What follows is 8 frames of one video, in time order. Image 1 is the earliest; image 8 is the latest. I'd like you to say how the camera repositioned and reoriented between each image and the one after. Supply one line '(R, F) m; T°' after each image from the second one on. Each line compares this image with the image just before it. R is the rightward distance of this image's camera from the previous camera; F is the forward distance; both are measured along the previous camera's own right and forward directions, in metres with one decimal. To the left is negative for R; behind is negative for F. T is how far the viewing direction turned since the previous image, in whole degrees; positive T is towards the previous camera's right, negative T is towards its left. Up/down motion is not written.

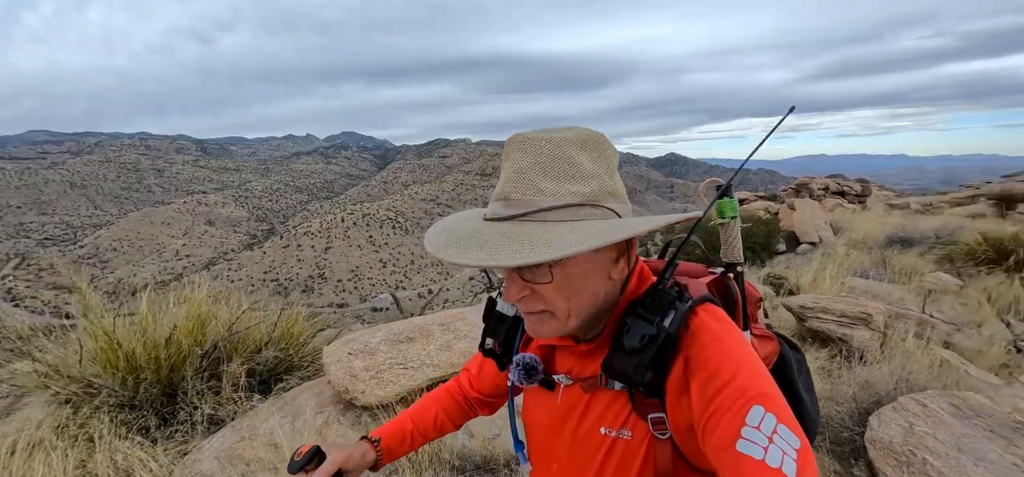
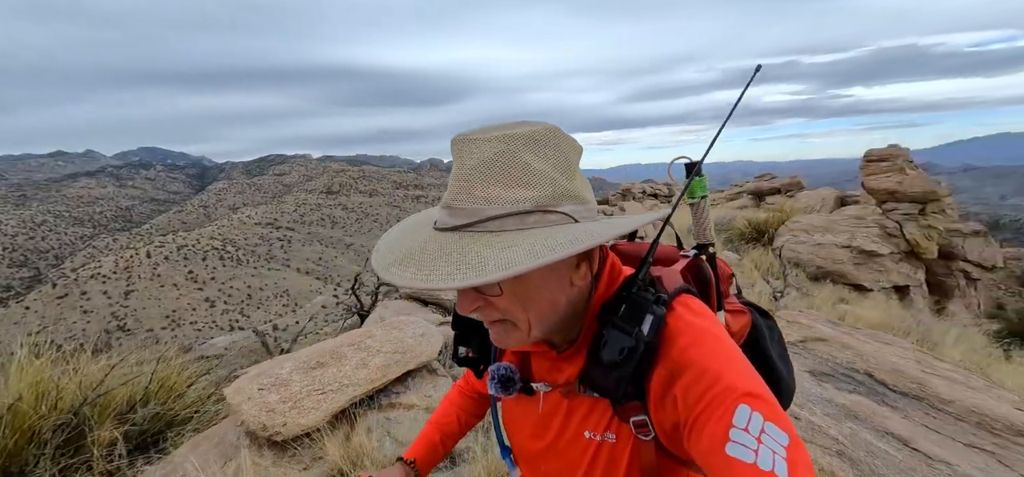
(-0.4, -0.4) m; +19°
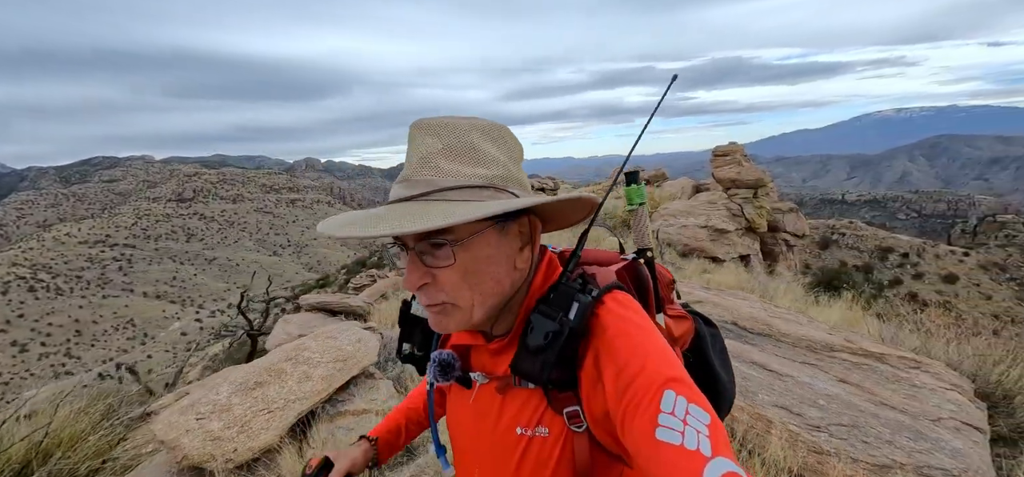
(-0.4, -0.3) m; +14°
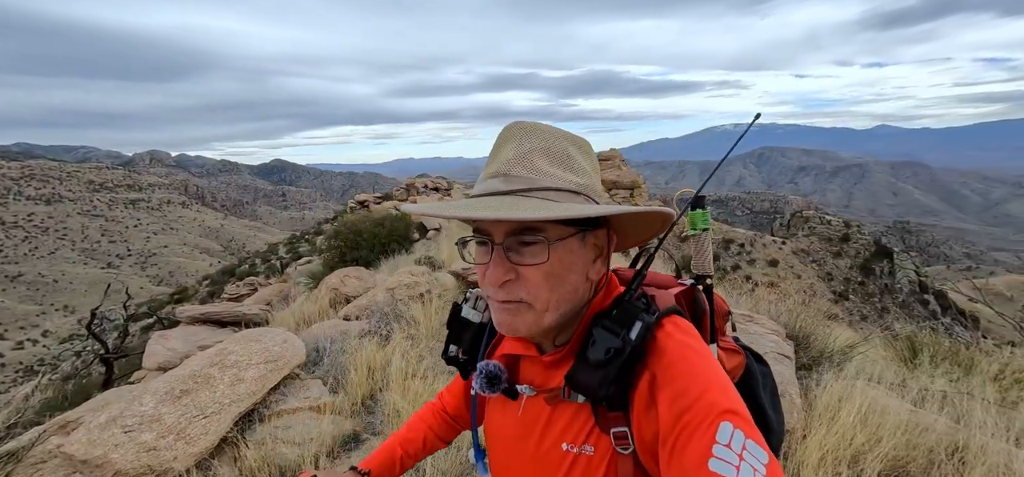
(-0.3, -0.3) m; +14°
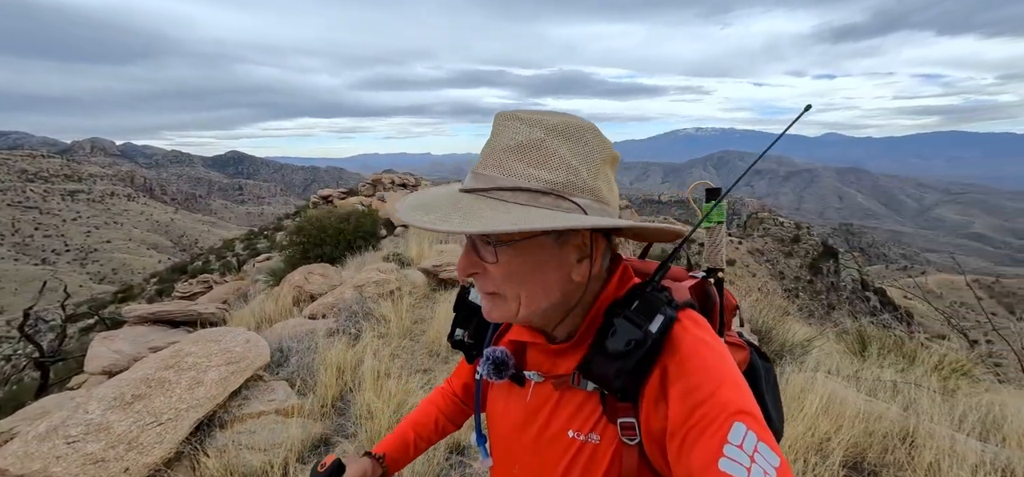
(-0.1, +0.1) m; +4°
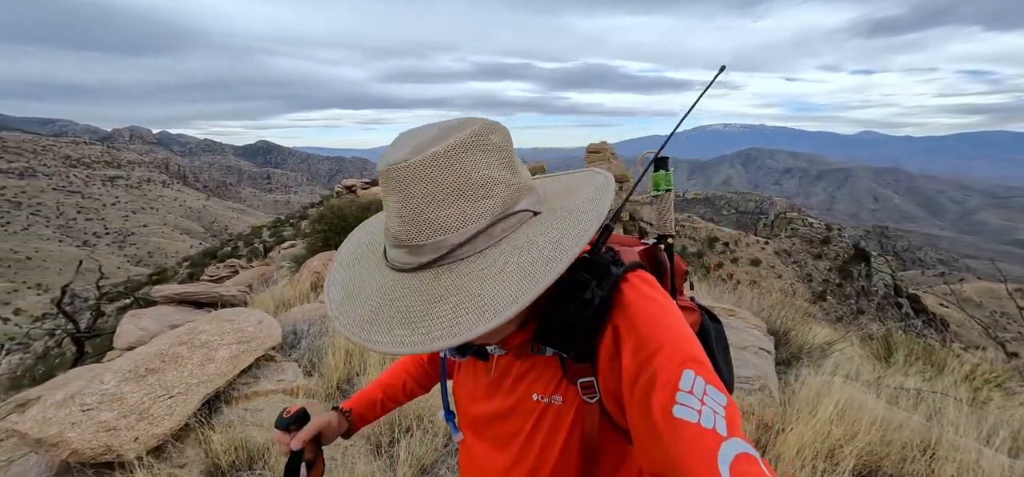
(+0.1, 0.0) m; -3°
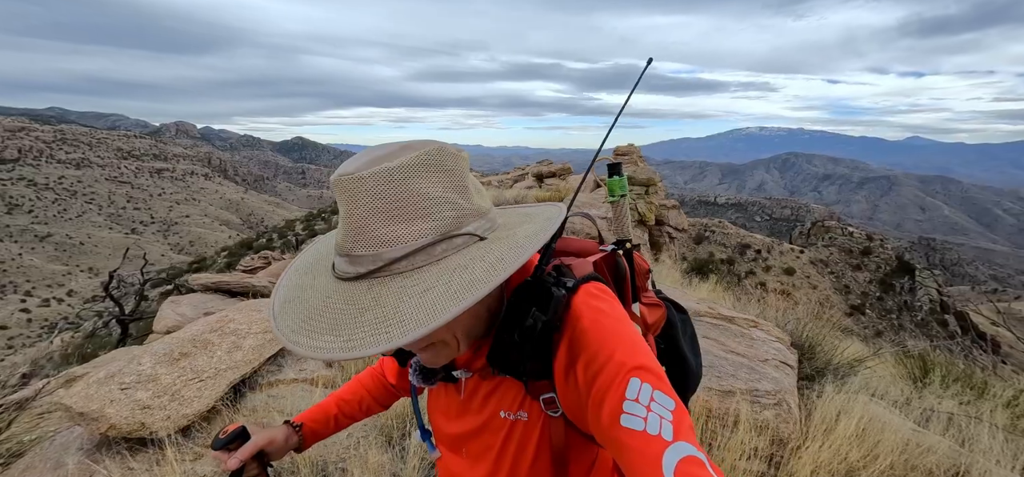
(+0.1, 0.0) m; -3°
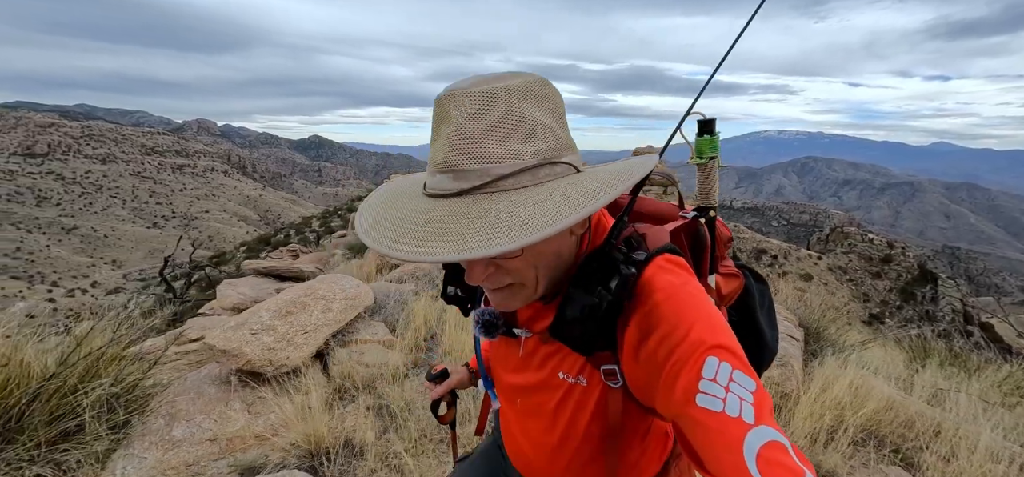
(-0.3, -0.6) m; -2°
